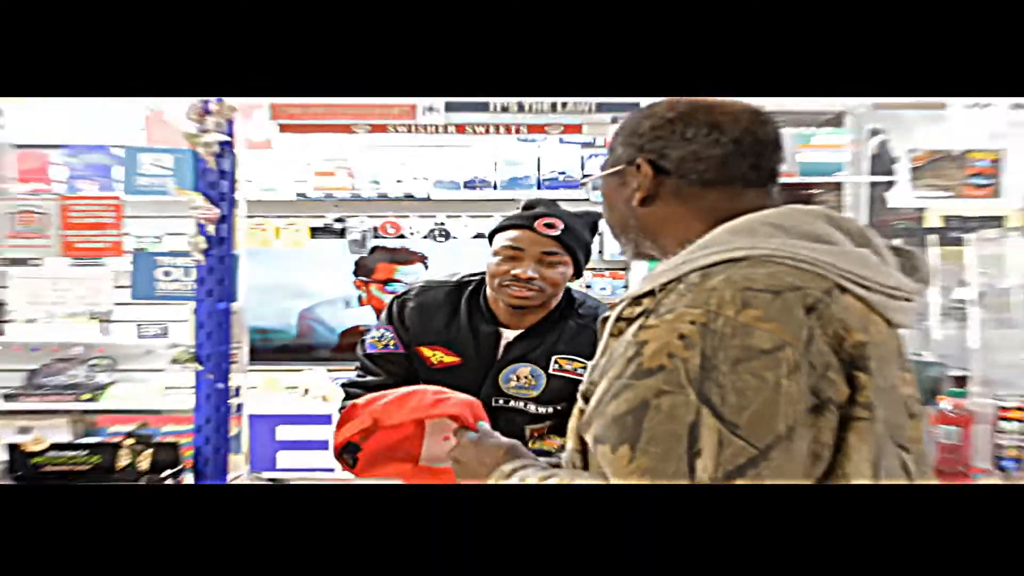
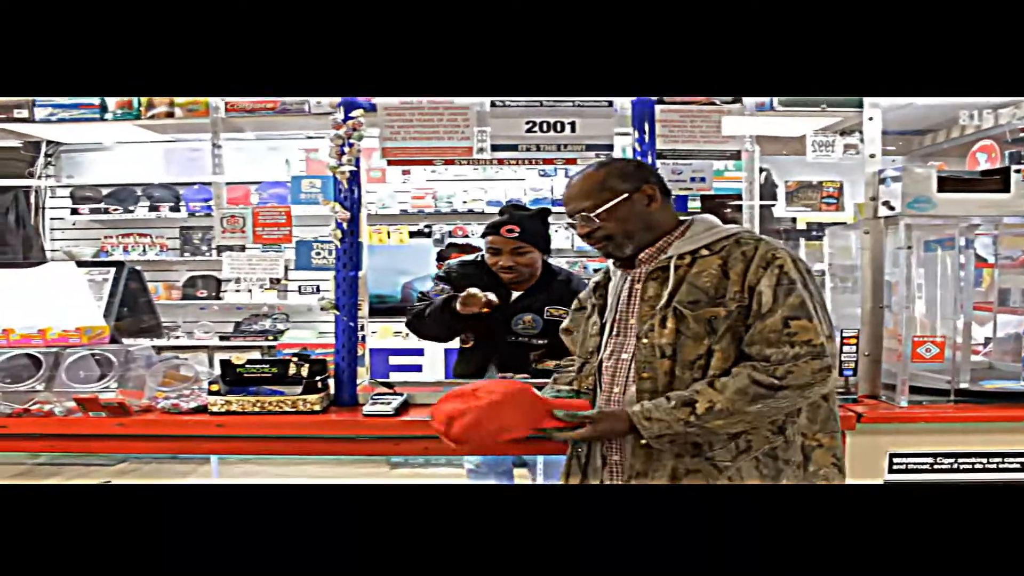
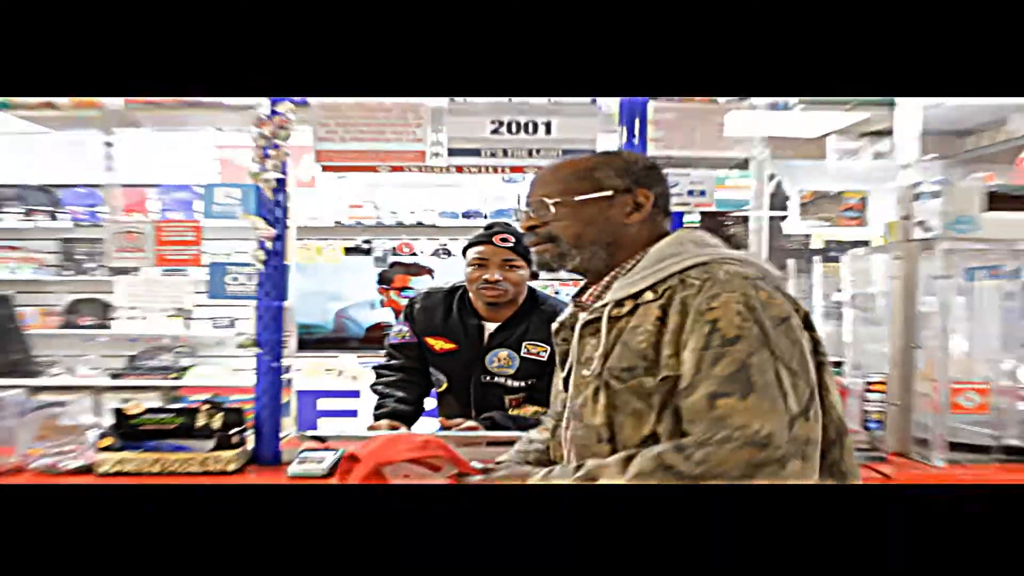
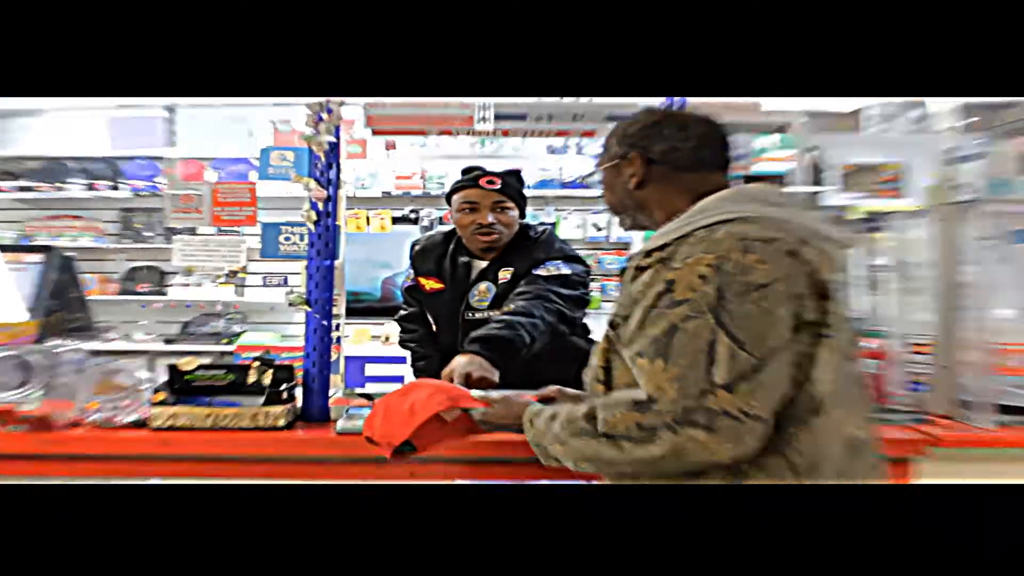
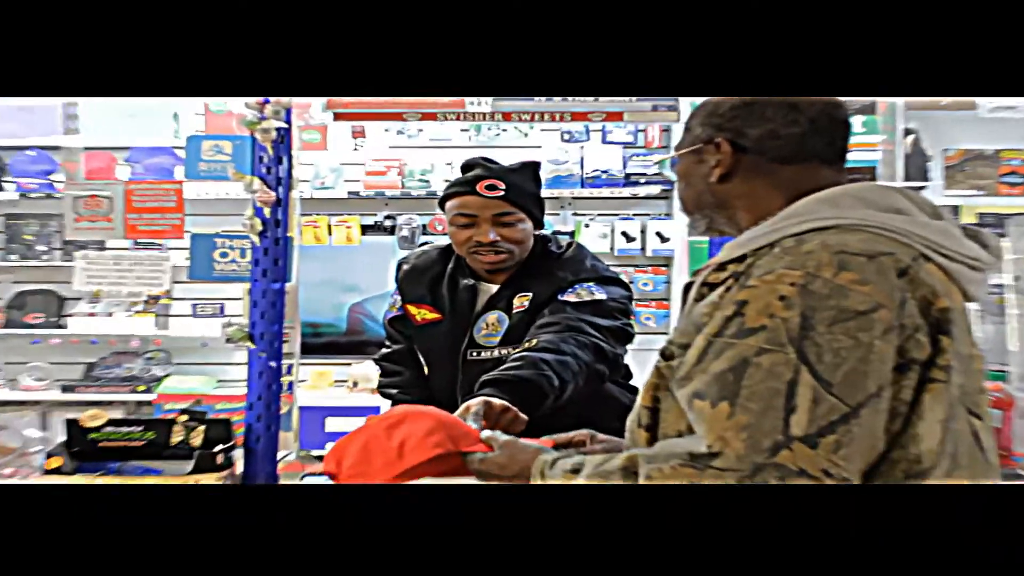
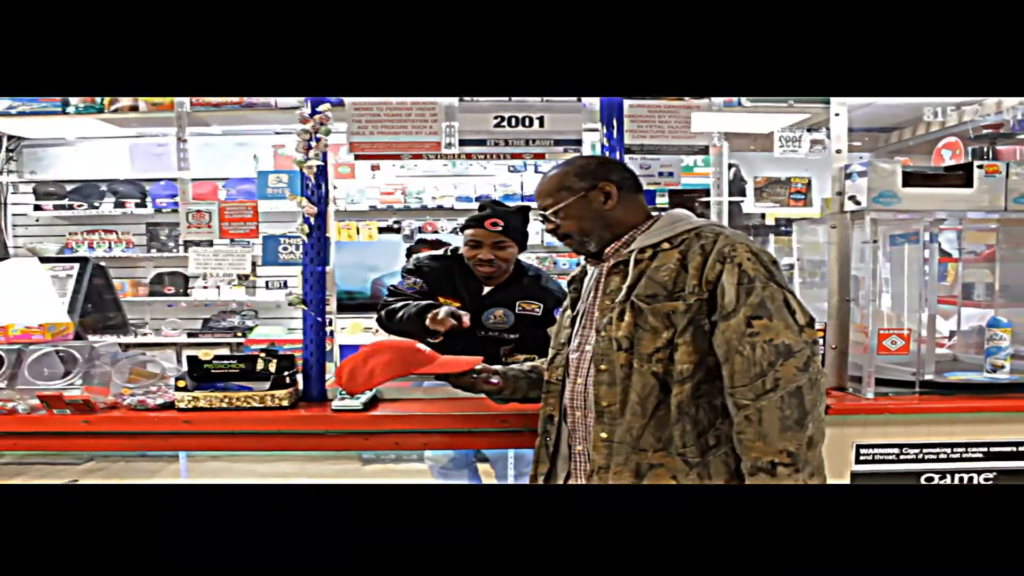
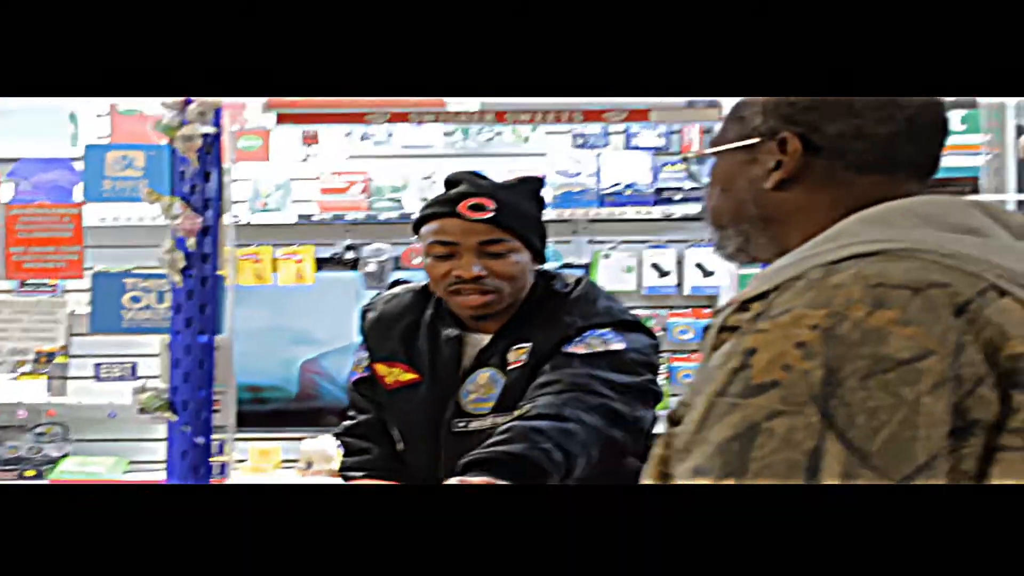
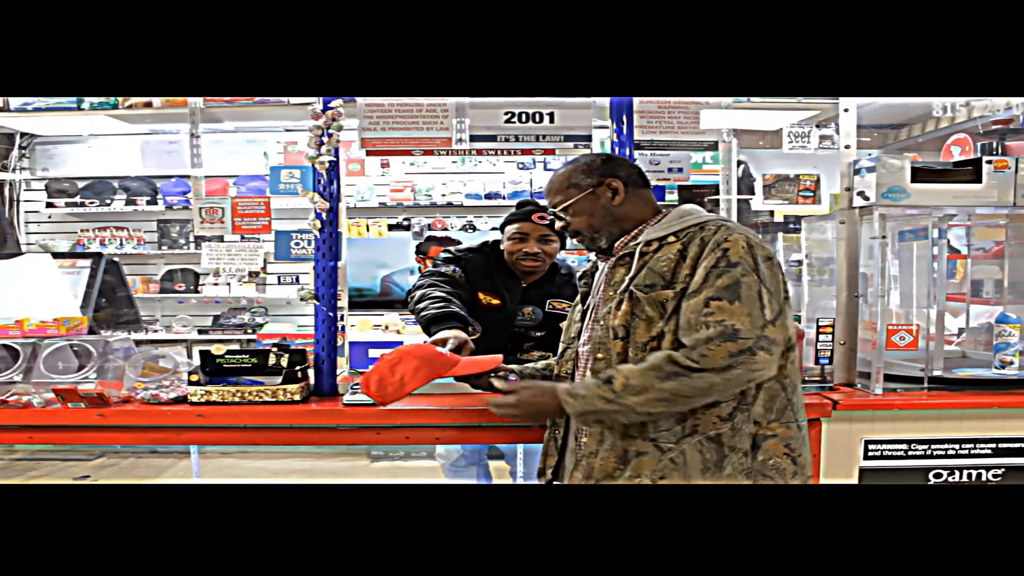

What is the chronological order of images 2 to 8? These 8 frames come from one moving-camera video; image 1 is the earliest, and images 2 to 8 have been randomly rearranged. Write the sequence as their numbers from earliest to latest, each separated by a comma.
3, 2, 6, 8, 4, 5, 7
